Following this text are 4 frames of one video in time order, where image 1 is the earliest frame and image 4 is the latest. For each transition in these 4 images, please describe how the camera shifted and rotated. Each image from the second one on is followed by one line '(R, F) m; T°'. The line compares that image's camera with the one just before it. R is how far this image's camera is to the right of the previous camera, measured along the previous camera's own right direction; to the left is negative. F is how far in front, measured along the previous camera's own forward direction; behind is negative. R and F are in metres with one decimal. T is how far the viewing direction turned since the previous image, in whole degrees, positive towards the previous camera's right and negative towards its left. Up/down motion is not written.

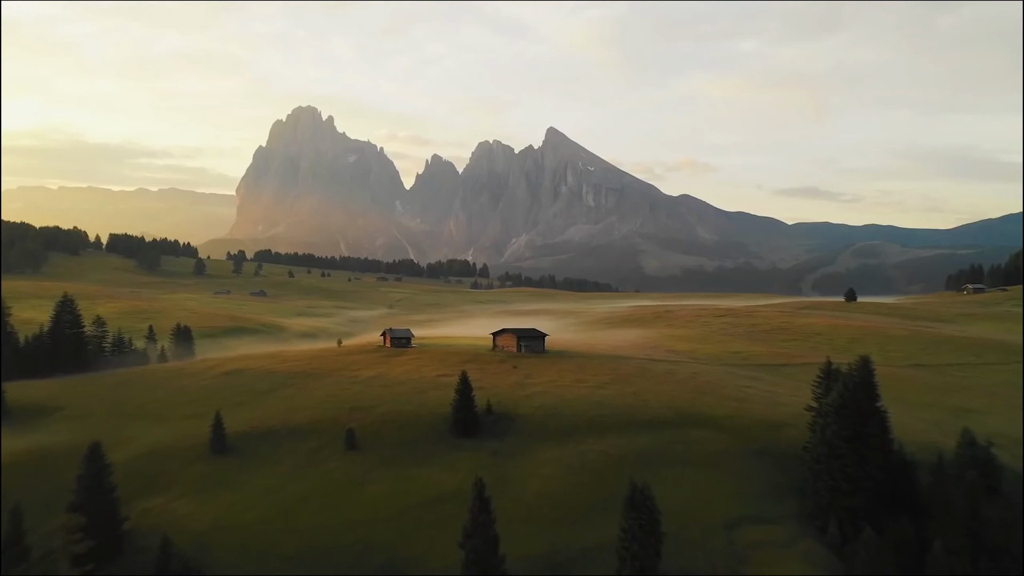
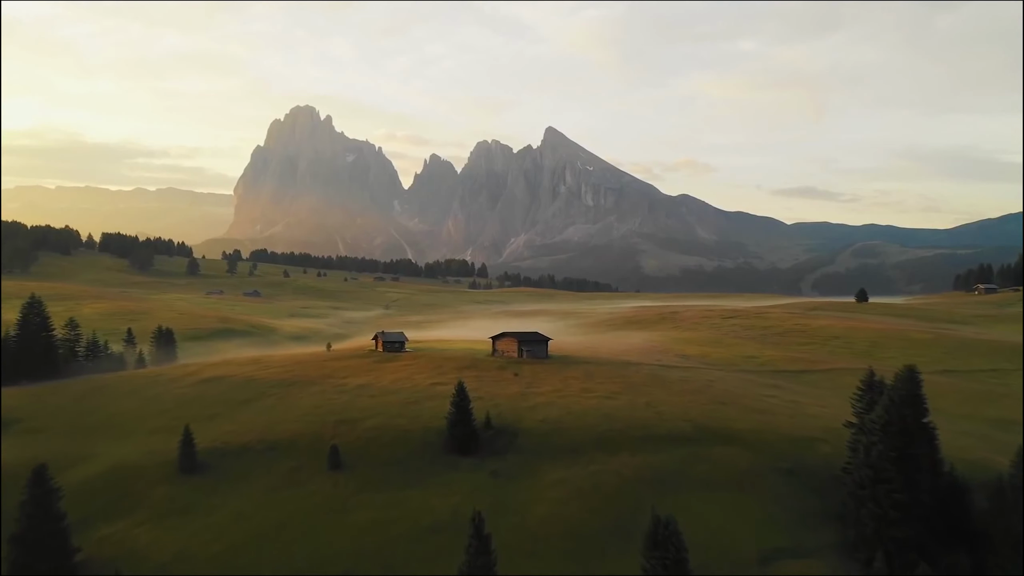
(-0.2, +4.3) m; 0°
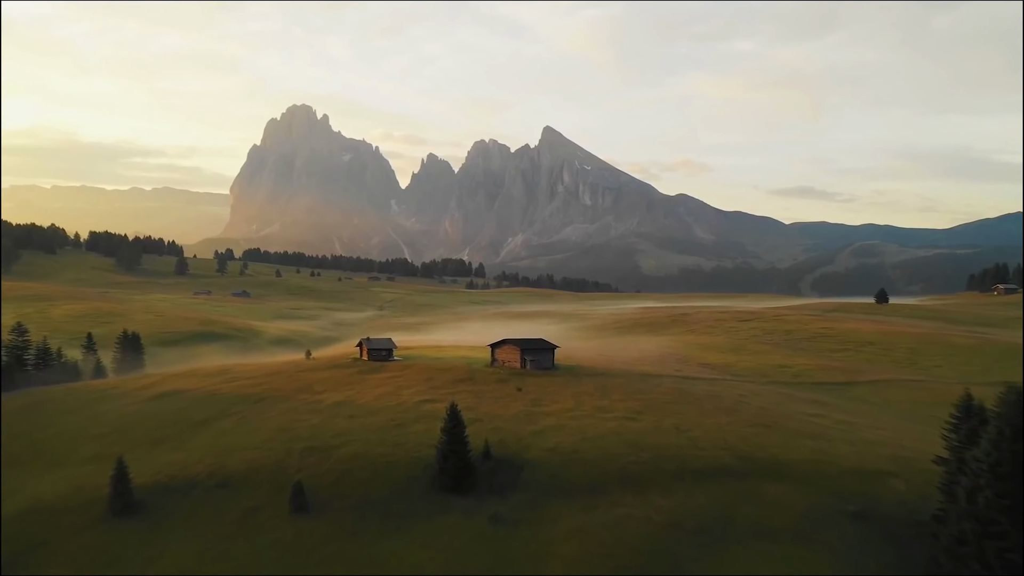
(-0.4, +7.0) m; 0°
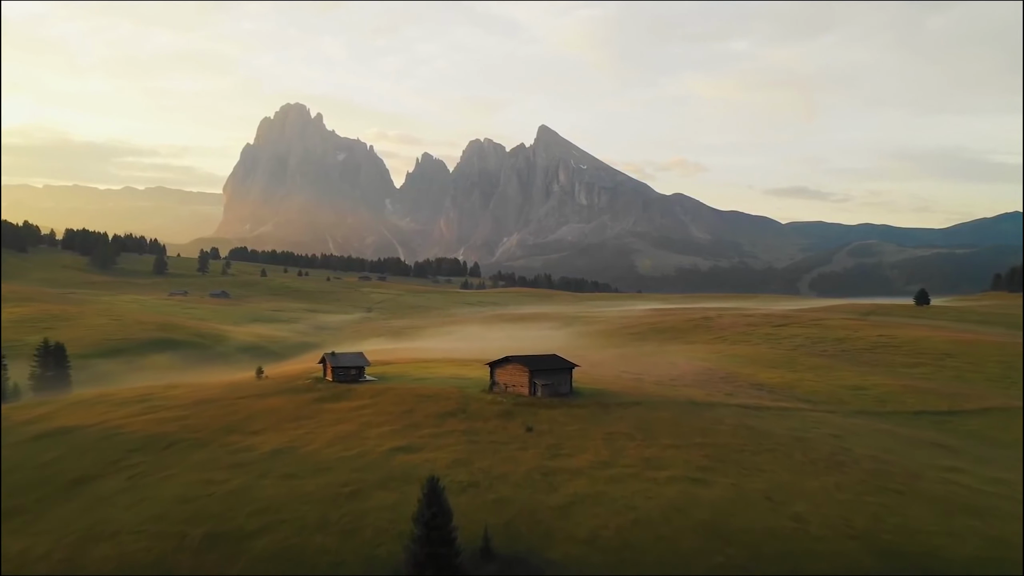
(-0.7, +12.1) m; 0°
